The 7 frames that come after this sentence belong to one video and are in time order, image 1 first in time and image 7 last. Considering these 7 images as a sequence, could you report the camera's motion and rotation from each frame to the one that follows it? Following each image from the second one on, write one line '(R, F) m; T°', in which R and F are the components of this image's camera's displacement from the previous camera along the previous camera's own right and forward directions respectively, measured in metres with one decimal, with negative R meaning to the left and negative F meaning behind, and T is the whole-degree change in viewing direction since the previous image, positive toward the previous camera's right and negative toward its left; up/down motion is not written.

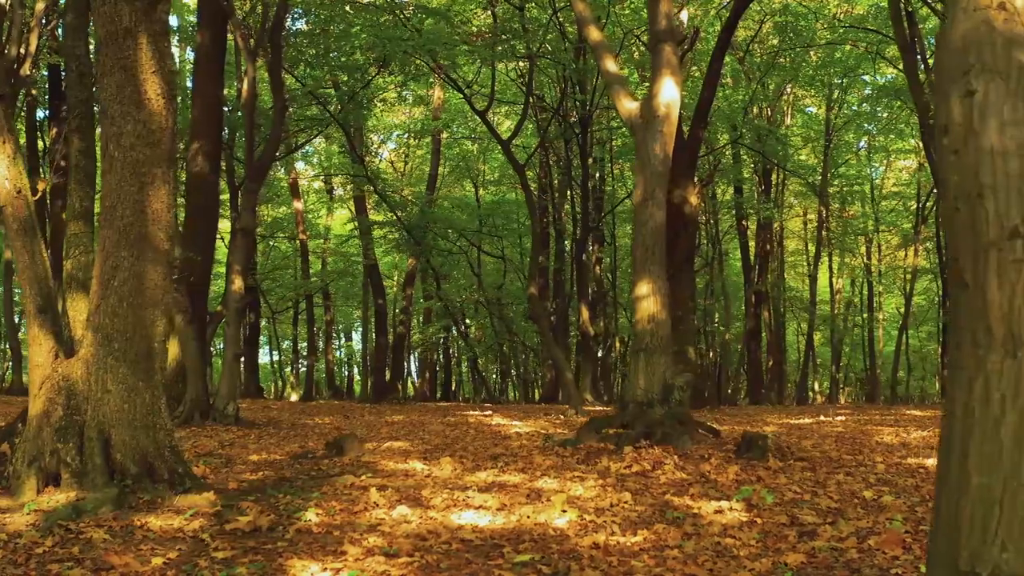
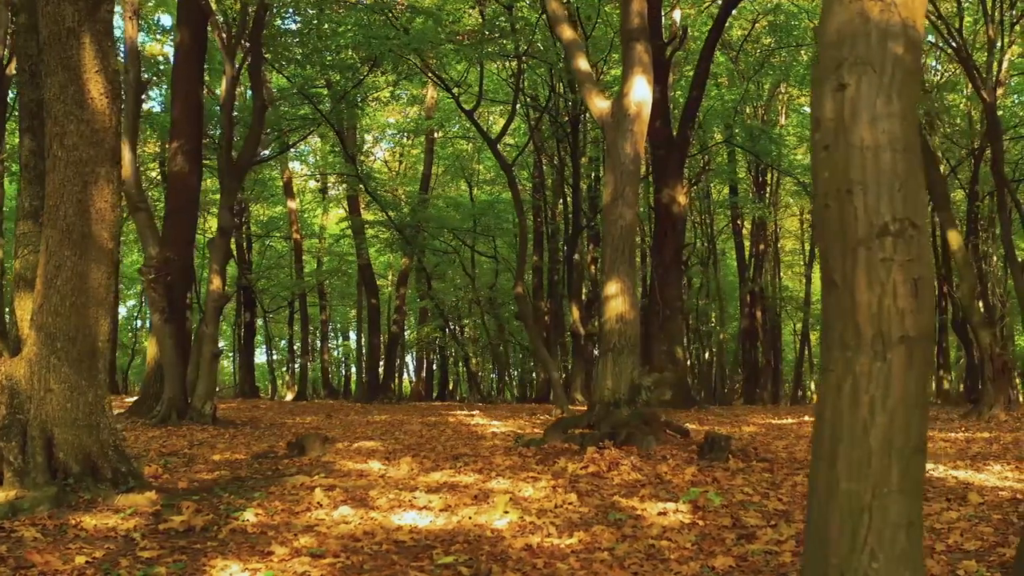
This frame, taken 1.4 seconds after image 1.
(+0.5, 0.0) m; -1°
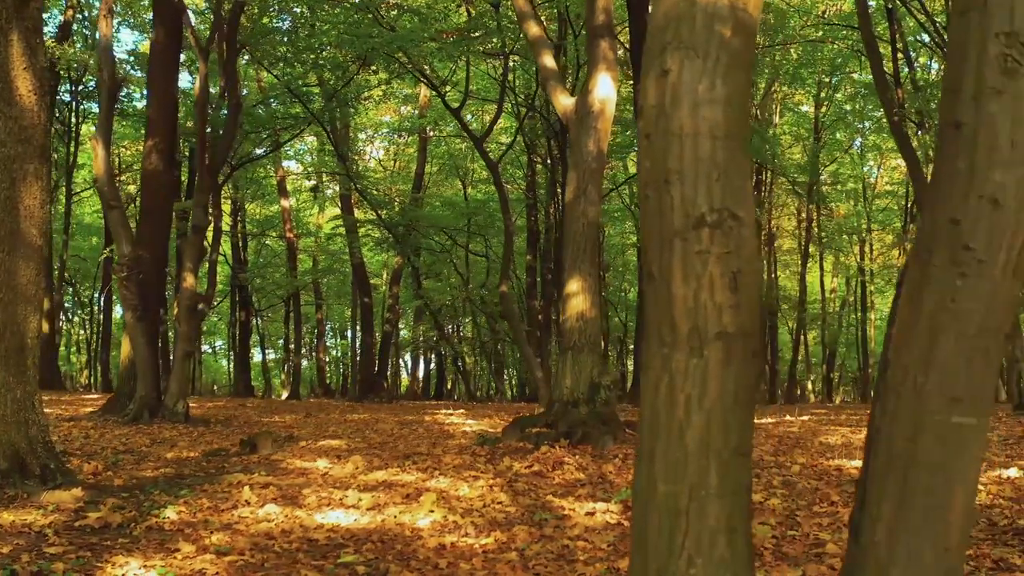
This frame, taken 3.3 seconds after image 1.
(+0.6, +0.1) m; -1°
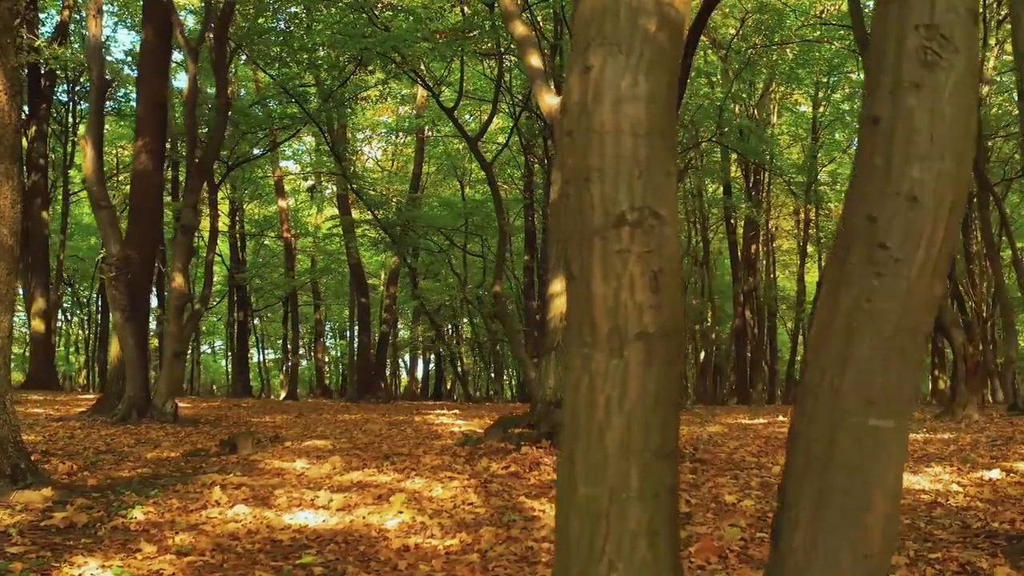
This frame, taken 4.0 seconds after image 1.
(+0.2, 0.0) m; 0°
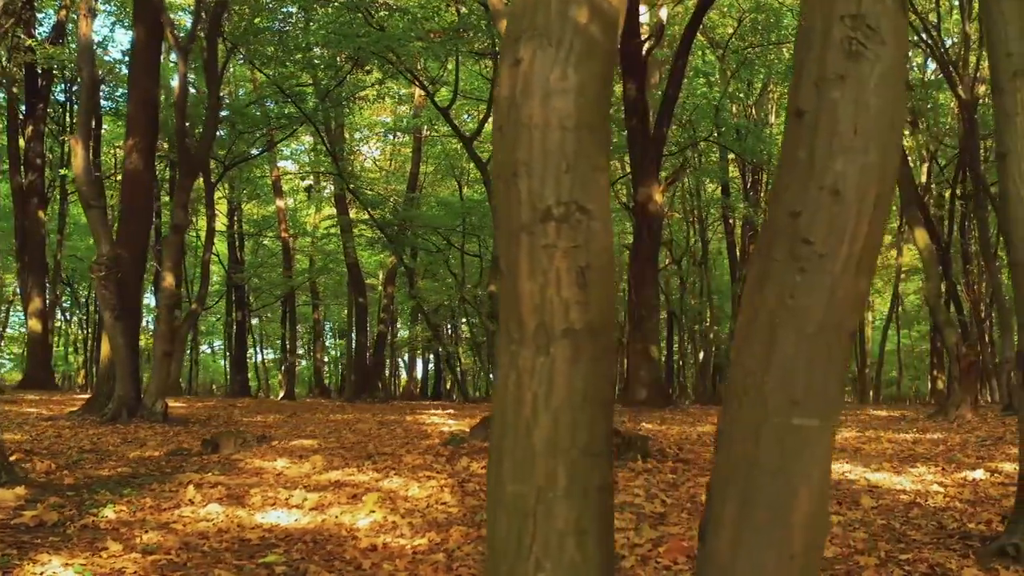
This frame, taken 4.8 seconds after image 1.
(+0.2, 0.0) m; 0°
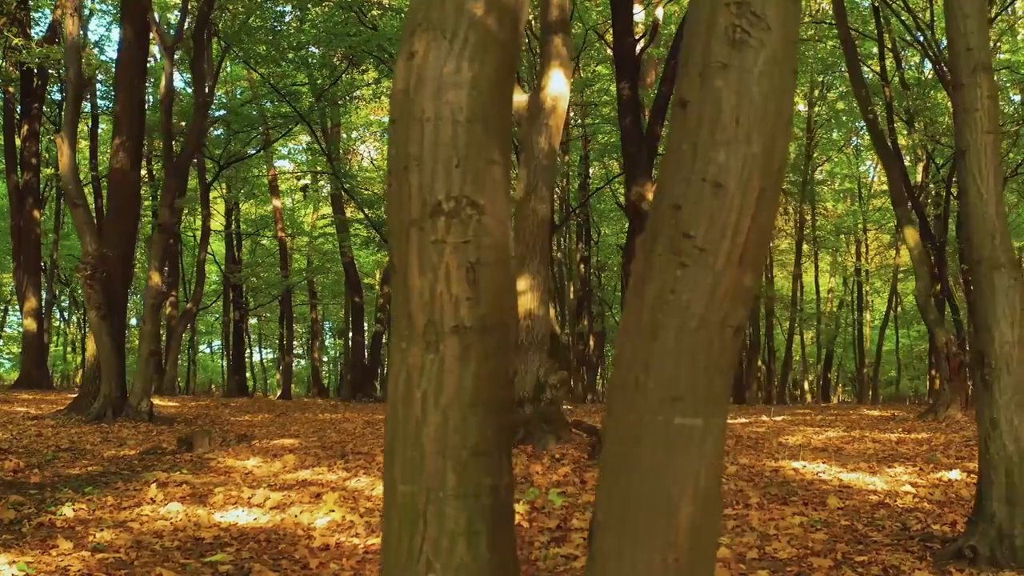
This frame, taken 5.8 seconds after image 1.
(+0.3, 0.0) m; 0°
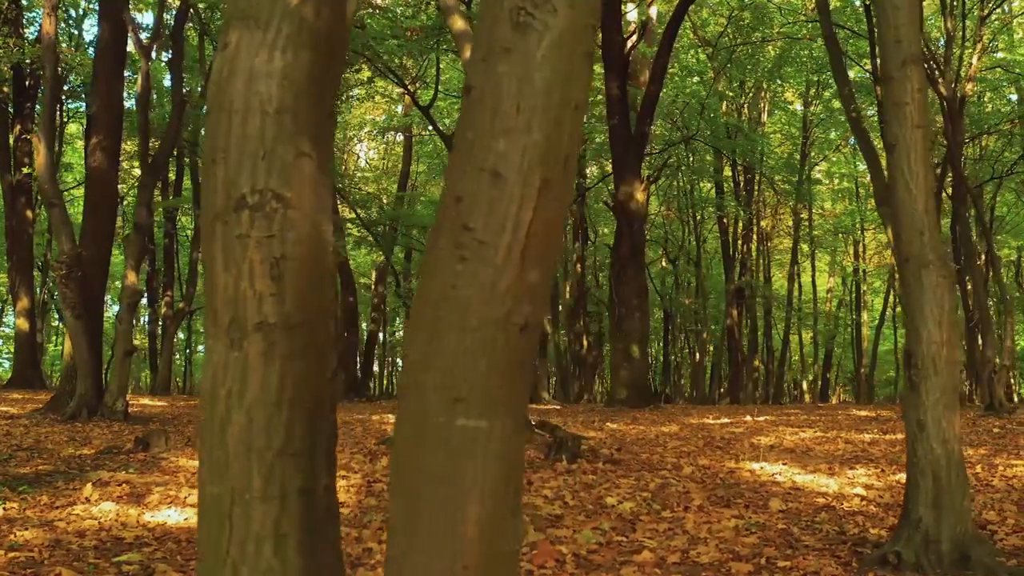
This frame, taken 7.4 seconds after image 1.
(+0.5, +0.1) m; -1°
